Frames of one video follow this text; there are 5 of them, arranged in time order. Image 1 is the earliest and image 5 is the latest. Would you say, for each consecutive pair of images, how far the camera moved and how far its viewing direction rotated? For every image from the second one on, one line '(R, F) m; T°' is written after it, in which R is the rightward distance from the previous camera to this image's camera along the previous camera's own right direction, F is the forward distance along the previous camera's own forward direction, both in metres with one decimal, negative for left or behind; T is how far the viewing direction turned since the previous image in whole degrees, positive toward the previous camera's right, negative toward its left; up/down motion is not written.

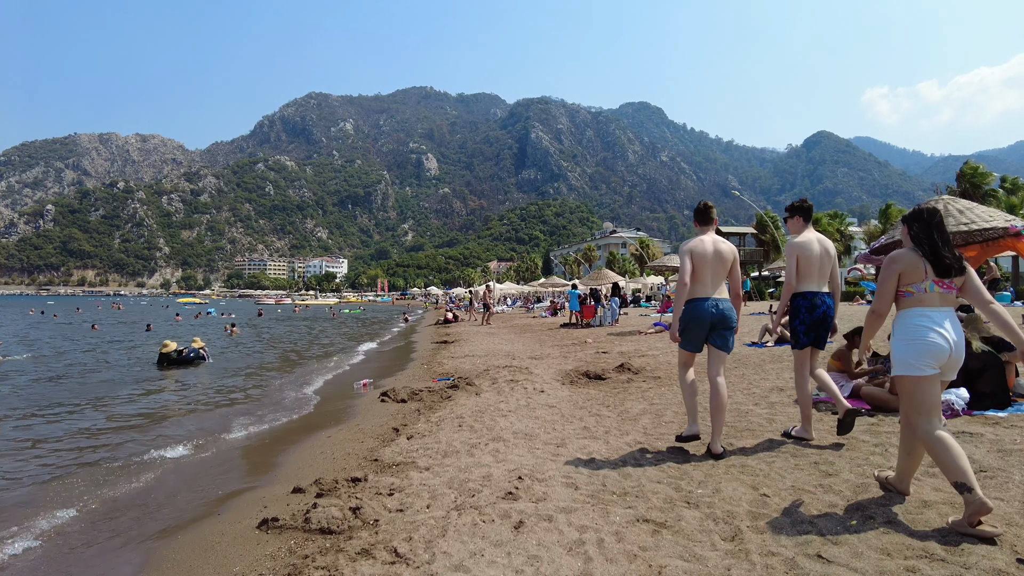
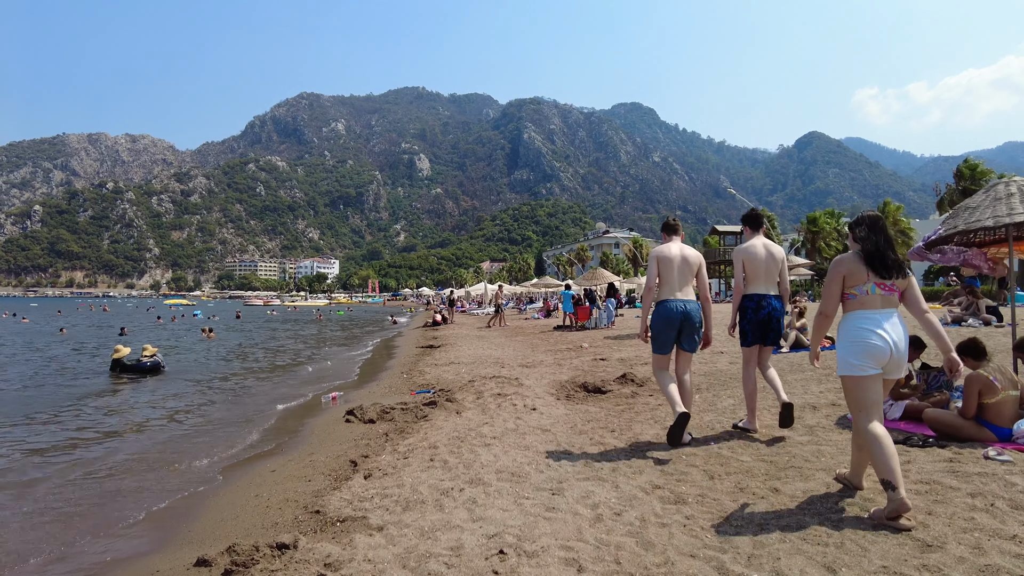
(+0.1, +1.2) m; +1°
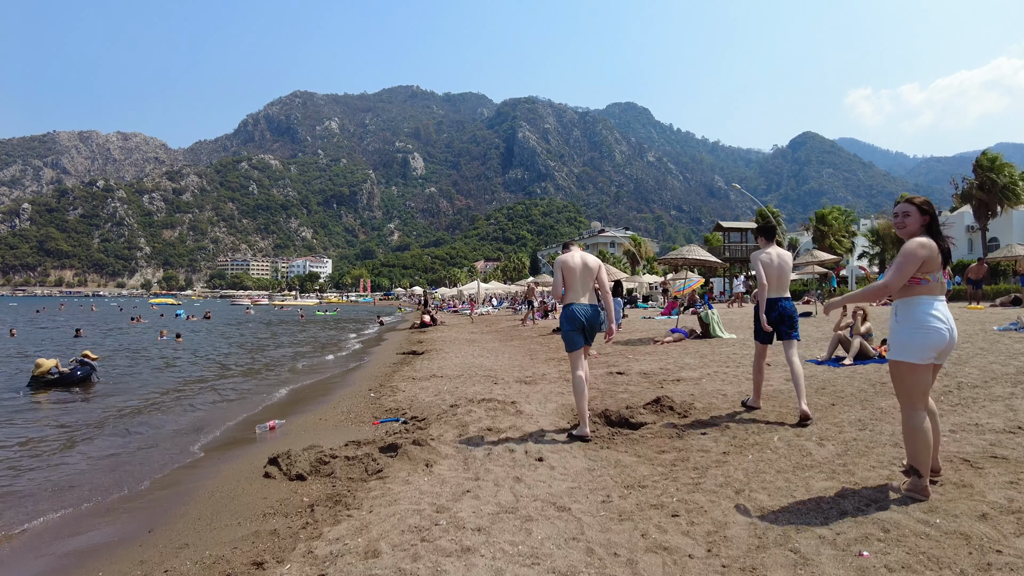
(0.0, +2.2) m; +1°
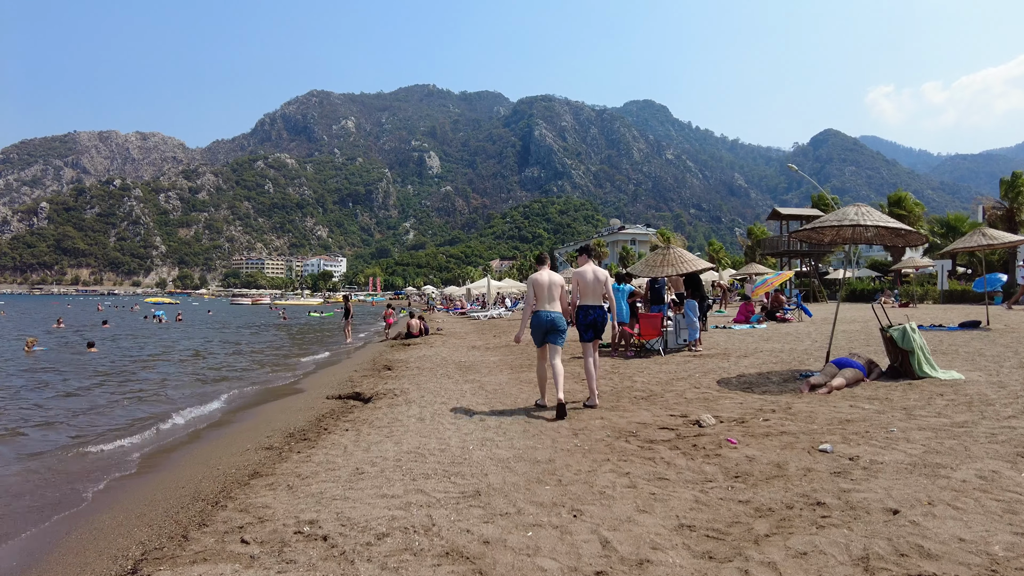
(-0.1, +6.9) m; -2°
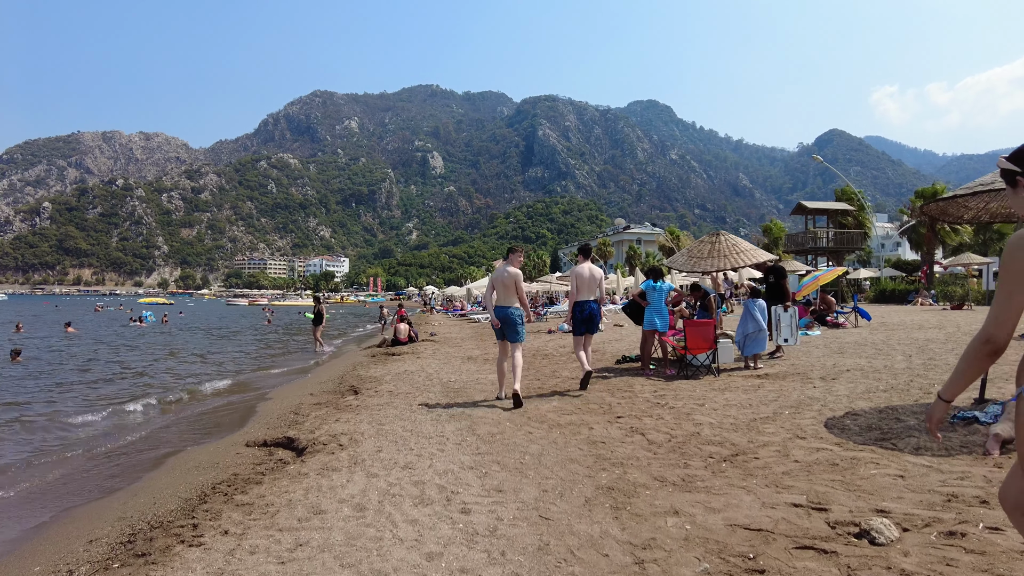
(0.0, +2.8) m; 0°
